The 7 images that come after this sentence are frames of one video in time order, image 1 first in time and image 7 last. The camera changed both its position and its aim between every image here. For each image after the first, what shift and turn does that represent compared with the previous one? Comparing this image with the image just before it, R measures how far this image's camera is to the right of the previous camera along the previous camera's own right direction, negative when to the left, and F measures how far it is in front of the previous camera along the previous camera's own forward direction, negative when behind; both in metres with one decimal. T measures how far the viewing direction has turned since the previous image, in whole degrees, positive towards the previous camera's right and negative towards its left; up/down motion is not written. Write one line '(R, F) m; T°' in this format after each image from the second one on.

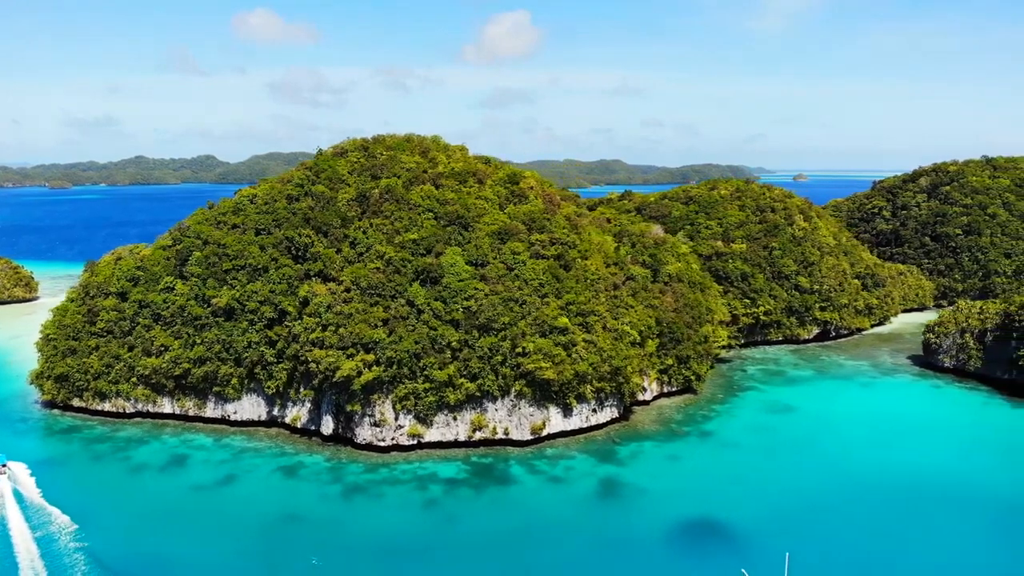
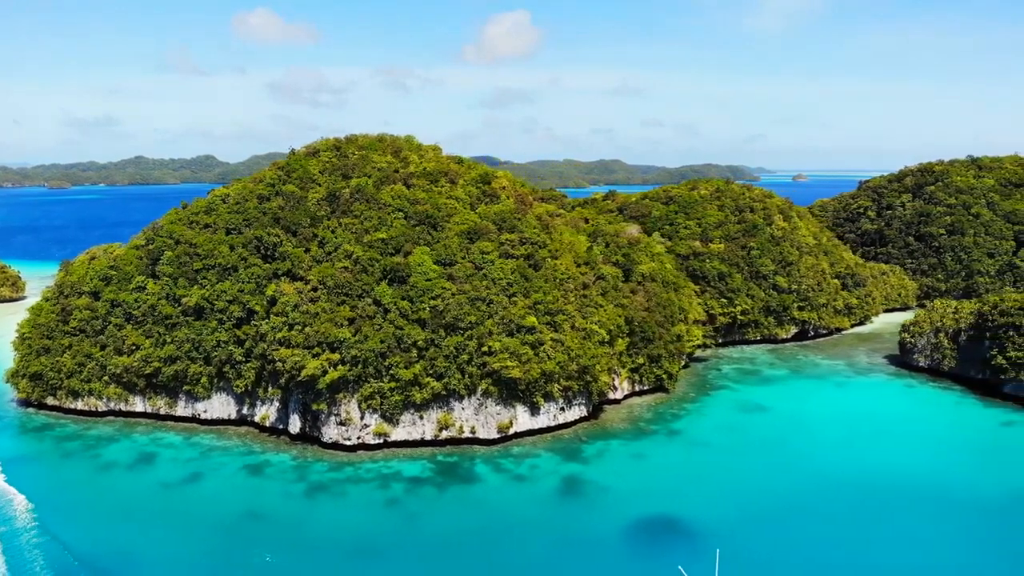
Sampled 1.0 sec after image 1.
(+1.8, -0.1) m; 0°
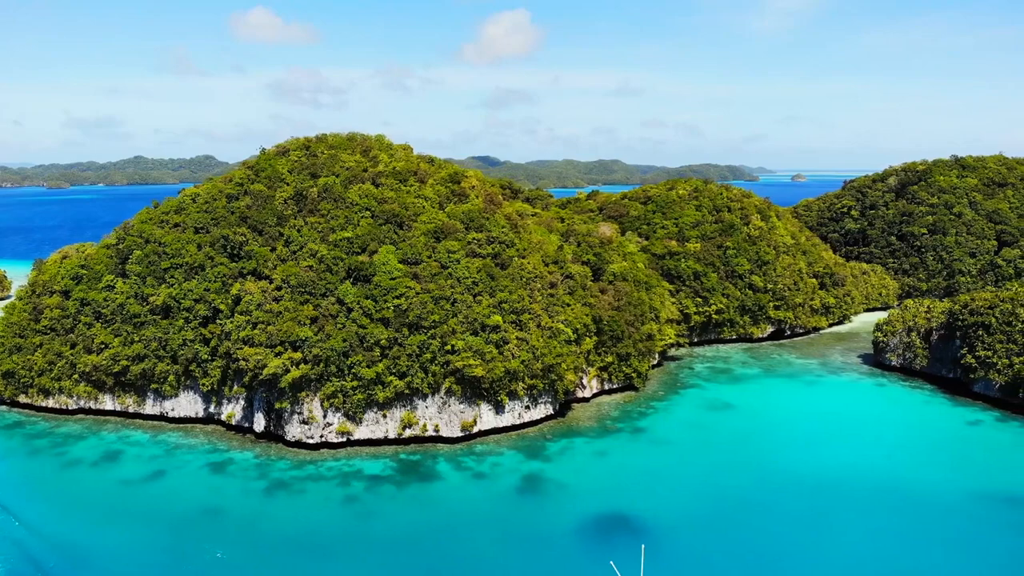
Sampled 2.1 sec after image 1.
(+2.0, -0.1) m; 0°
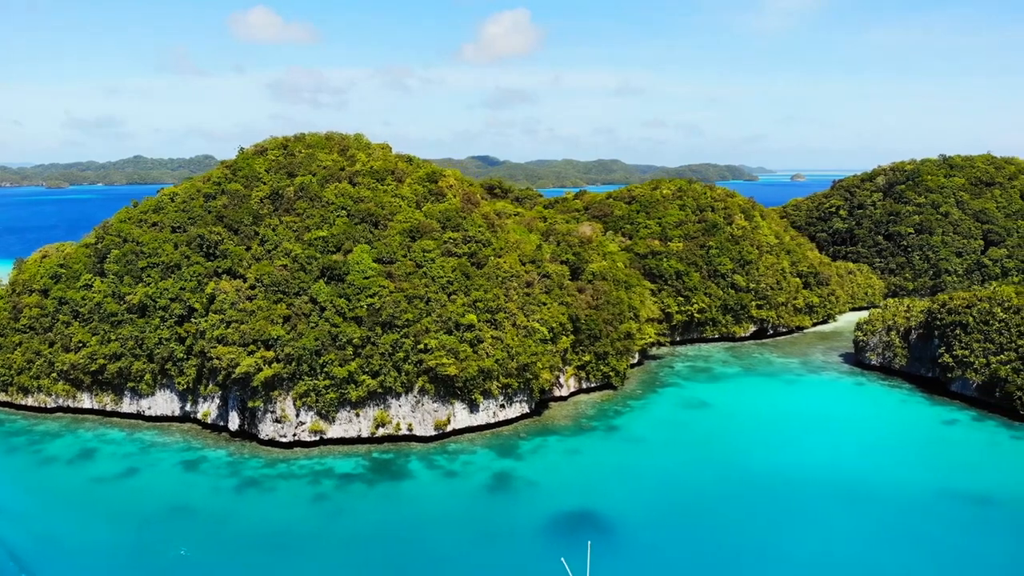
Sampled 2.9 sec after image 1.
(+1.5, -0.1) m; 0°
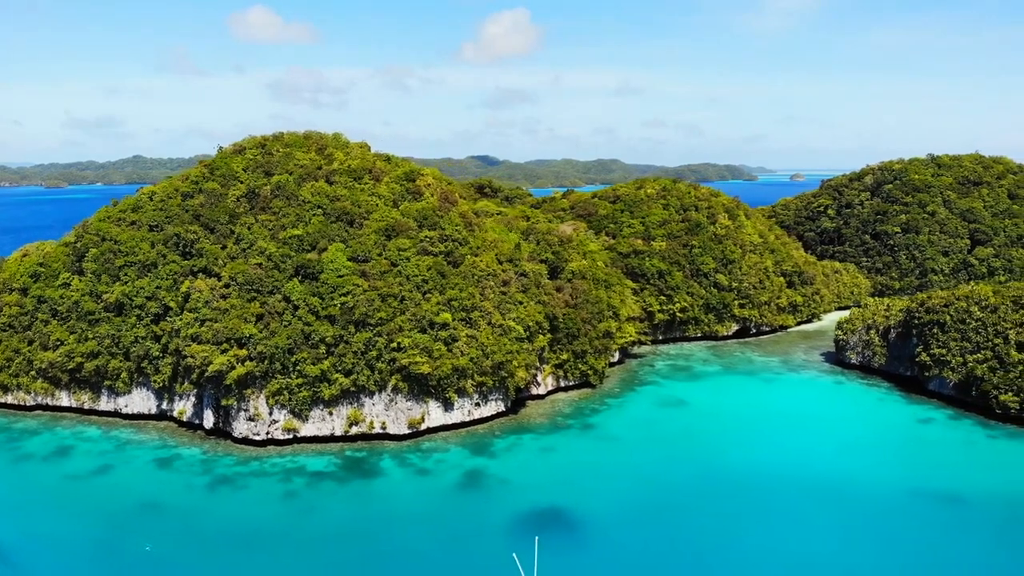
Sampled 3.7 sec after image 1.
(+1.5, -0.1) m; 0°
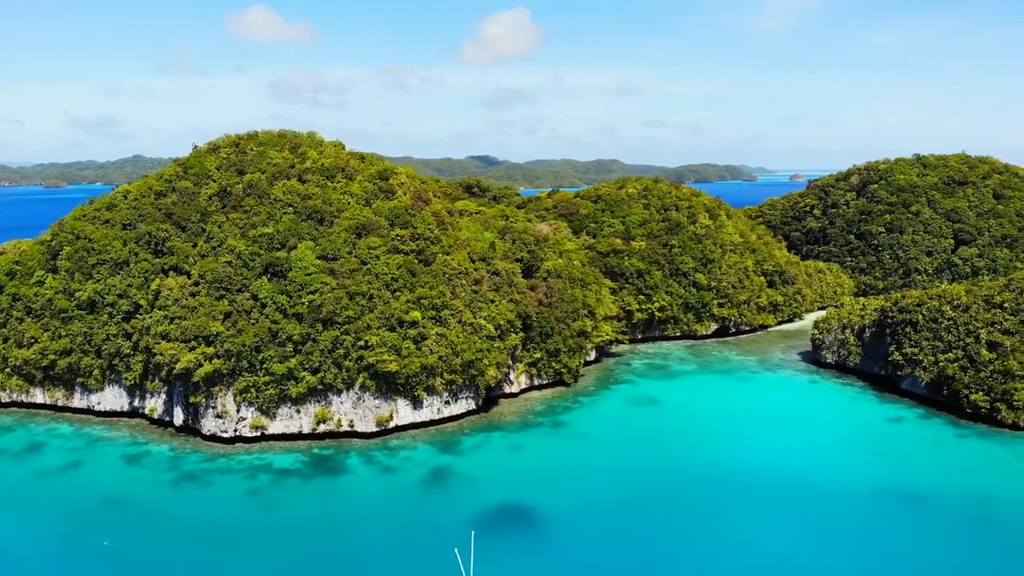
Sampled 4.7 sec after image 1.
(+1.8, -0.1) m; 0°
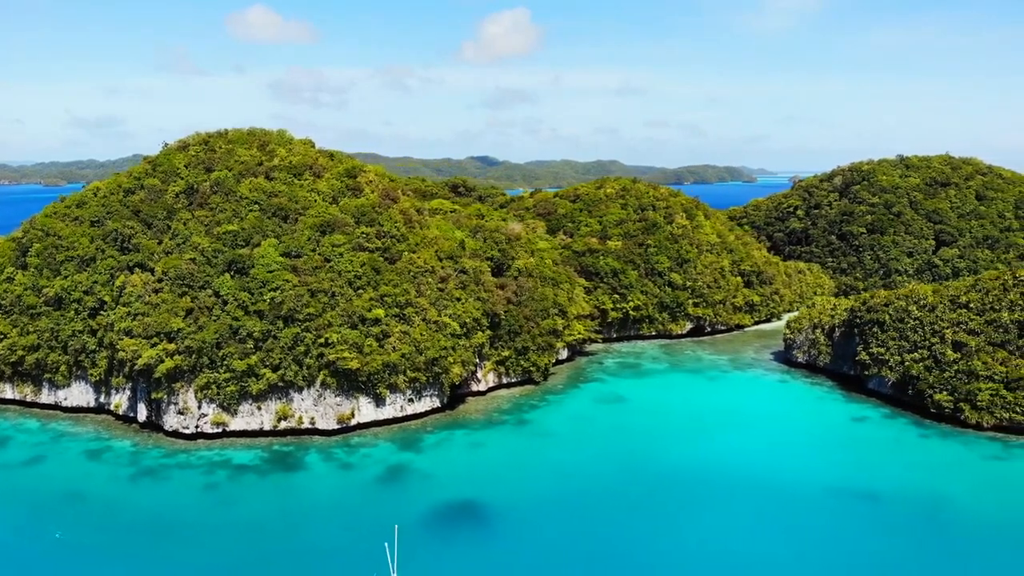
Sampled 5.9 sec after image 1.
(+2.1, -0.1) m; 0°
